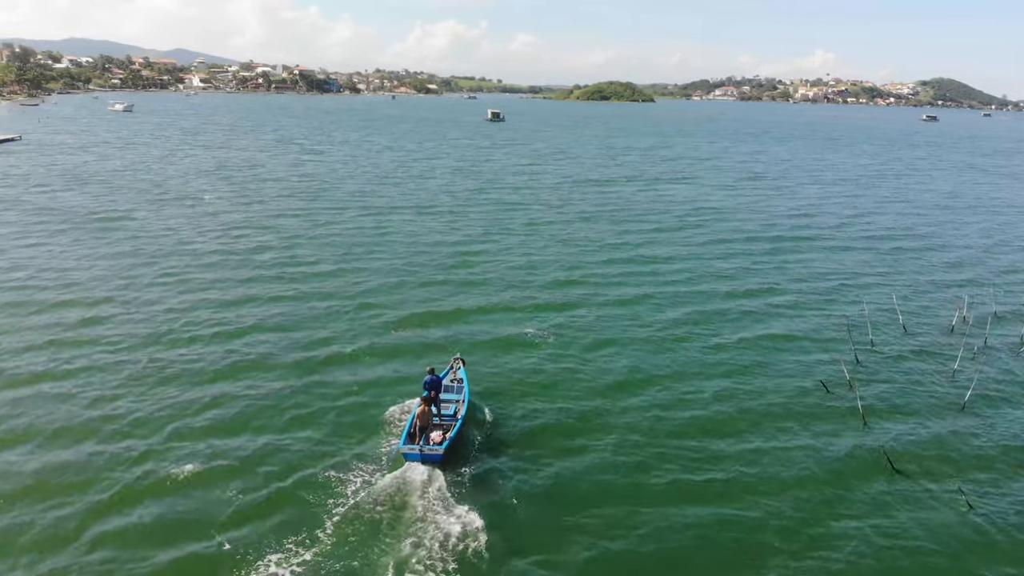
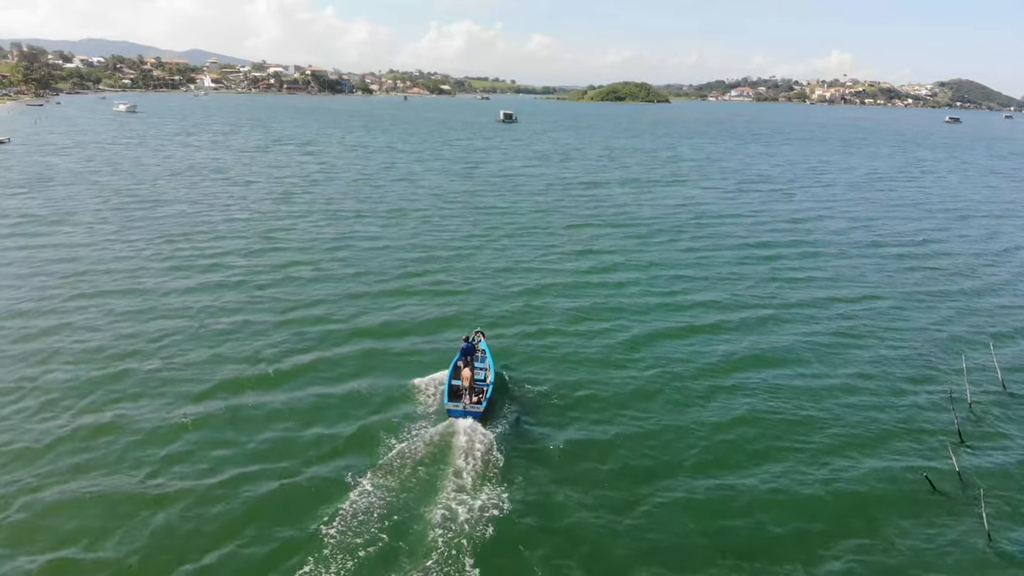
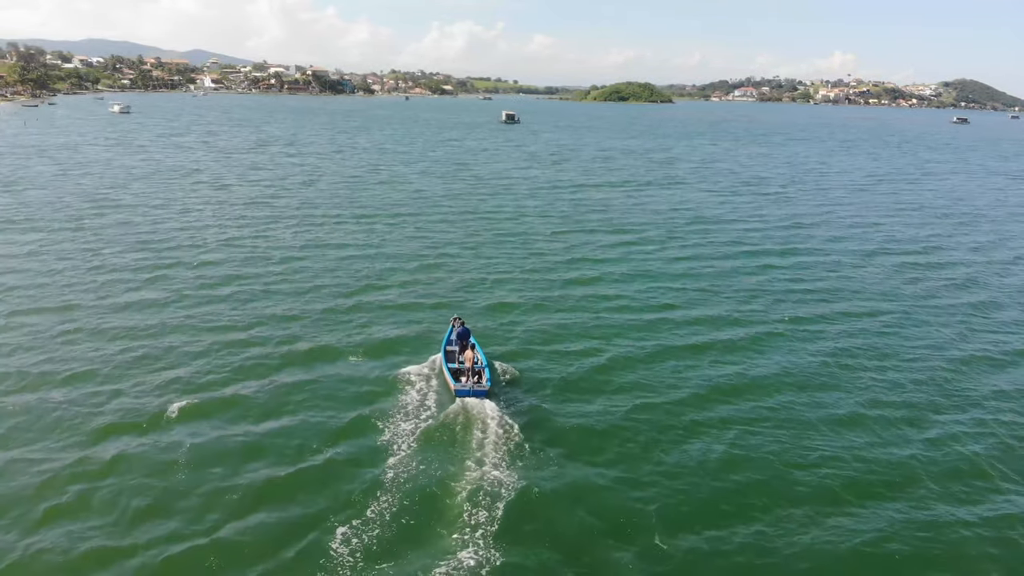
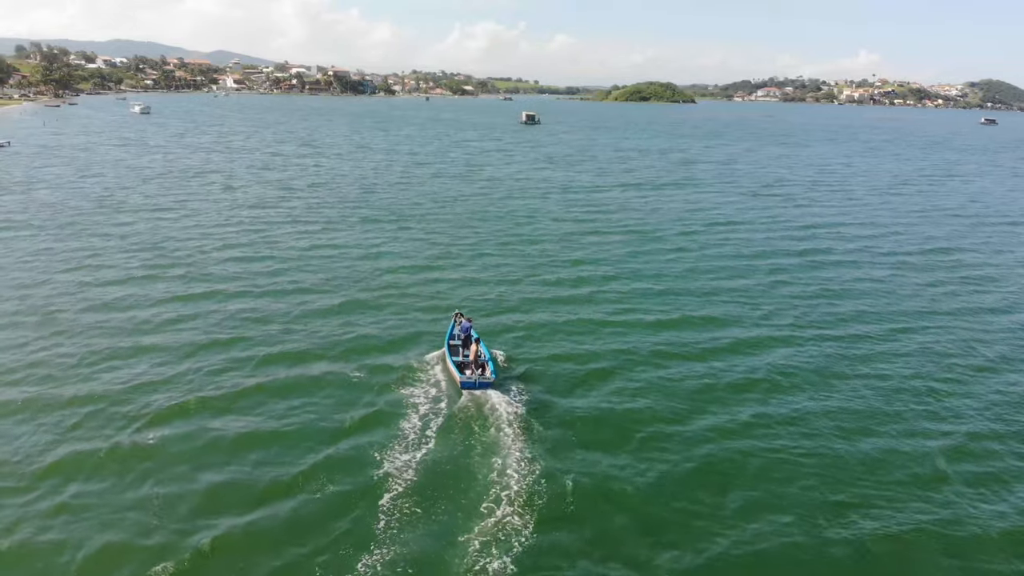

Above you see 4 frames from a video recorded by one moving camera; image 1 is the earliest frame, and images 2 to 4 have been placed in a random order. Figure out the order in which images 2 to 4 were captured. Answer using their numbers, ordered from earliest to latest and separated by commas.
2, 3, 4
